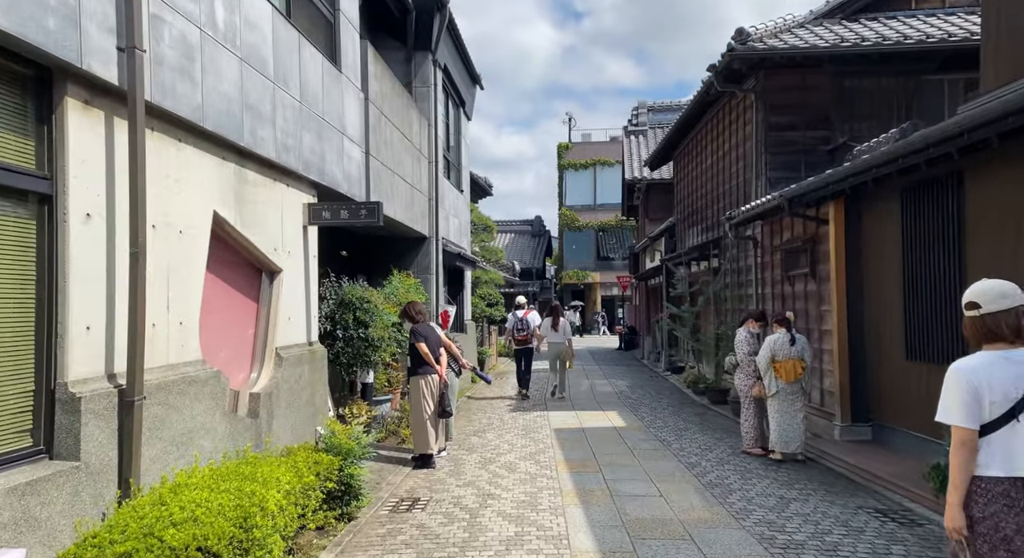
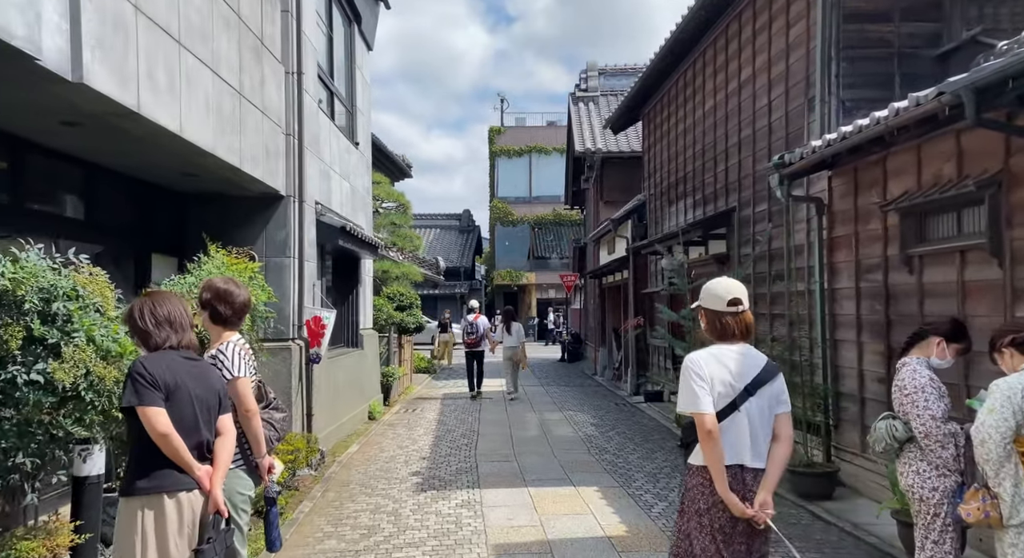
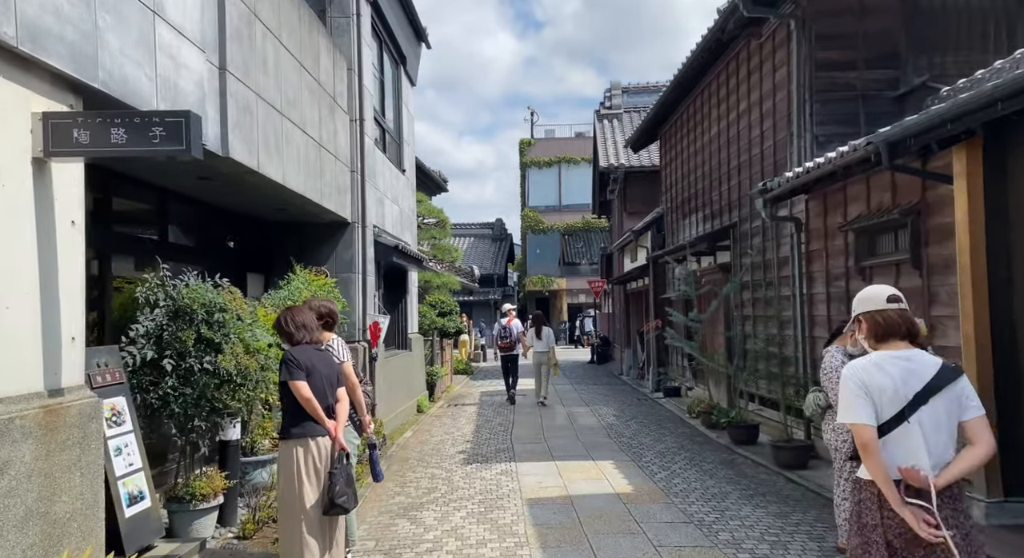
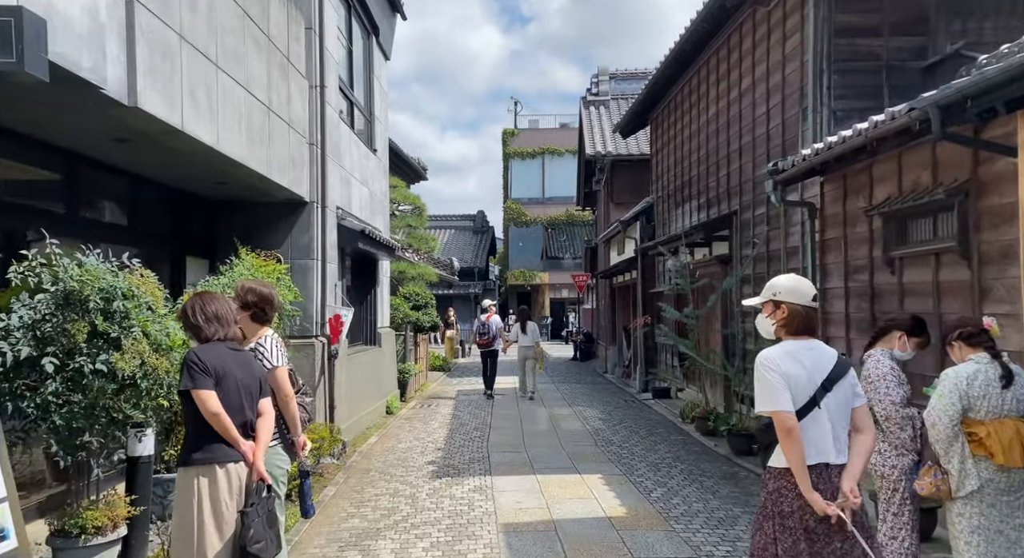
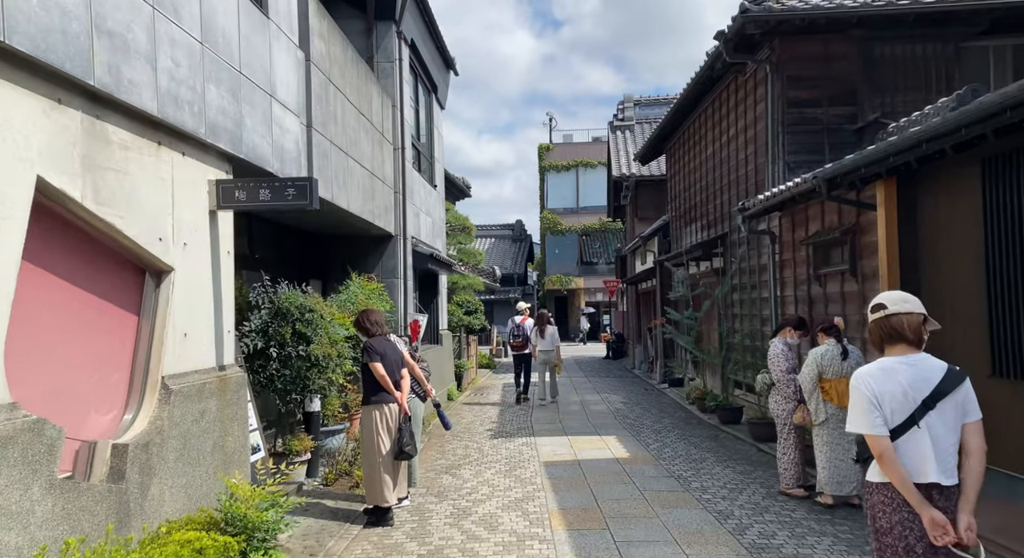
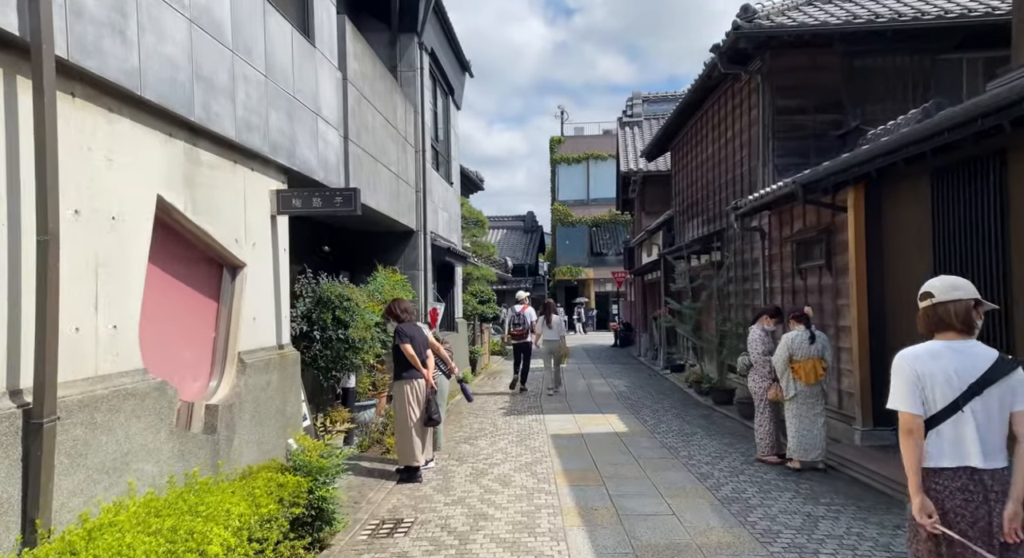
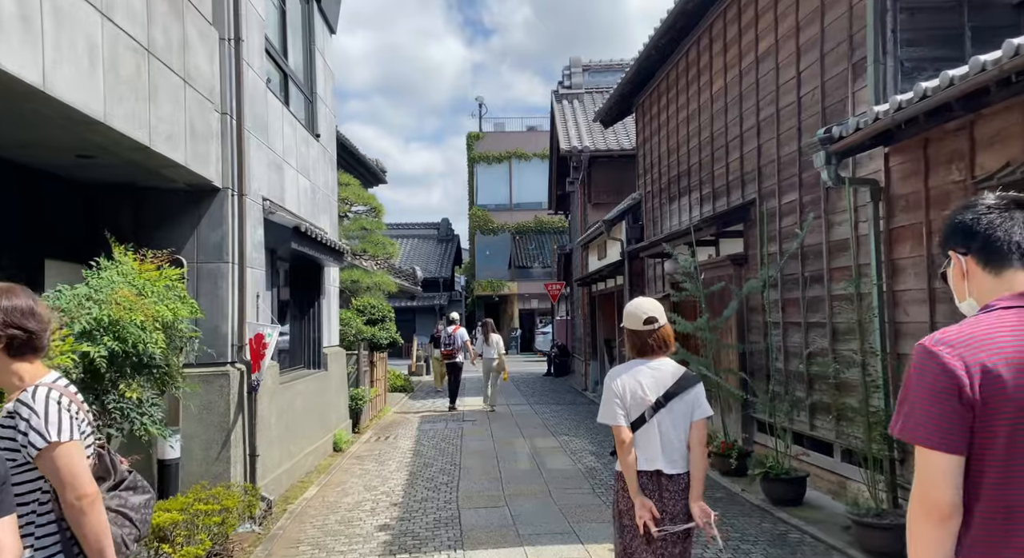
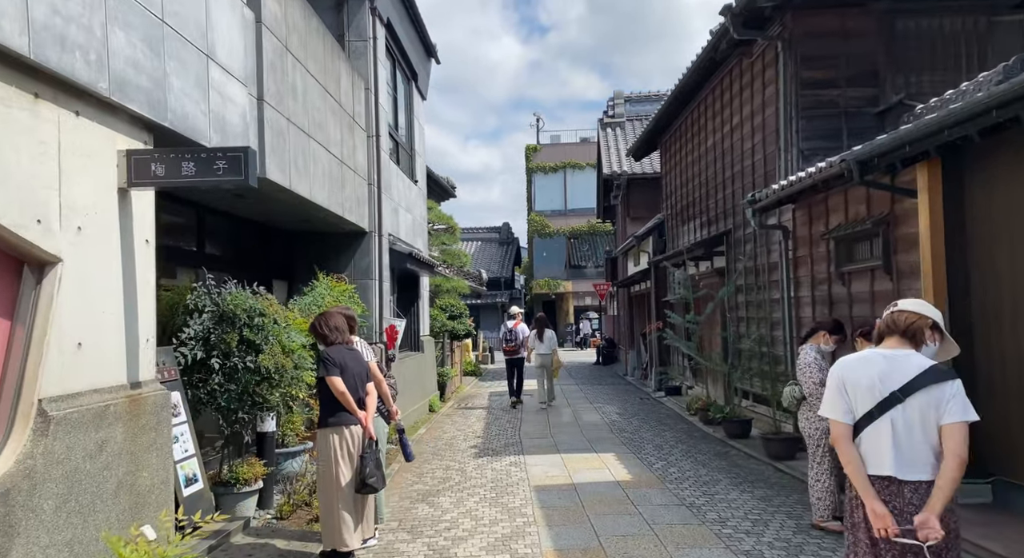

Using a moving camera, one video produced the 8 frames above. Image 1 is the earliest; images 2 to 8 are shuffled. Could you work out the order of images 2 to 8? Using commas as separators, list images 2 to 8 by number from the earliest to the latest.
6, 5, 8, 3, 4, 2, 7
